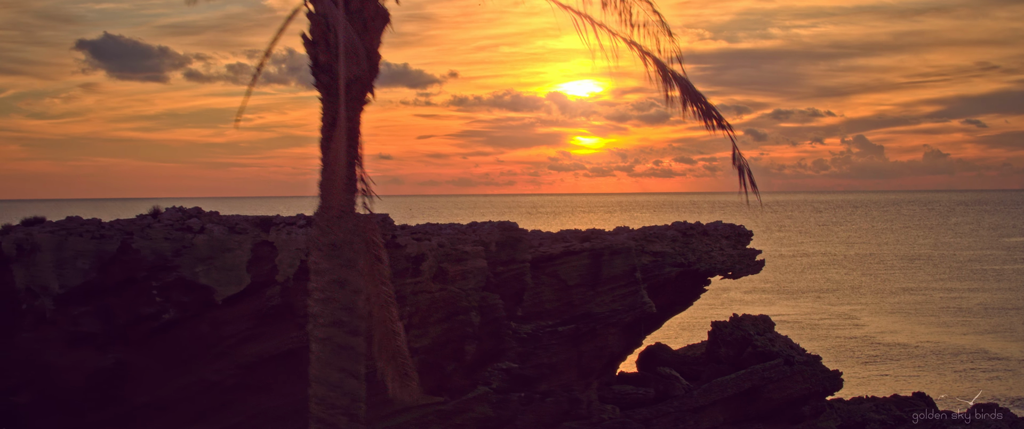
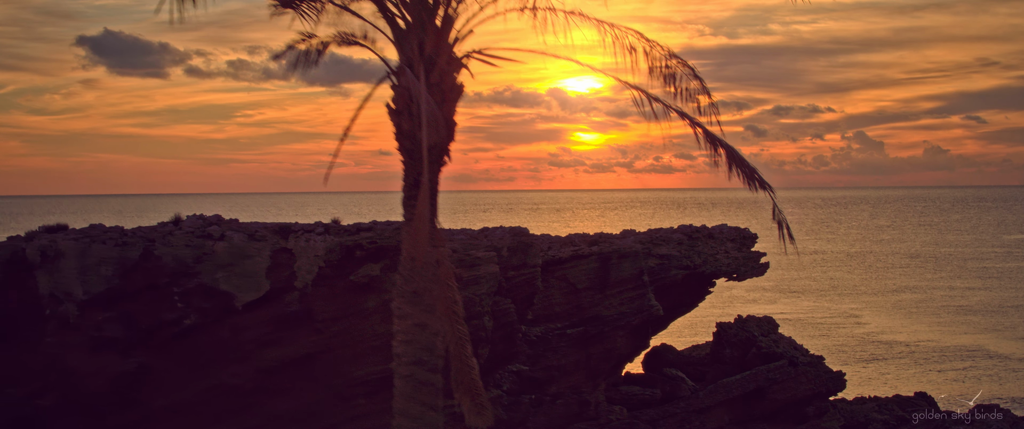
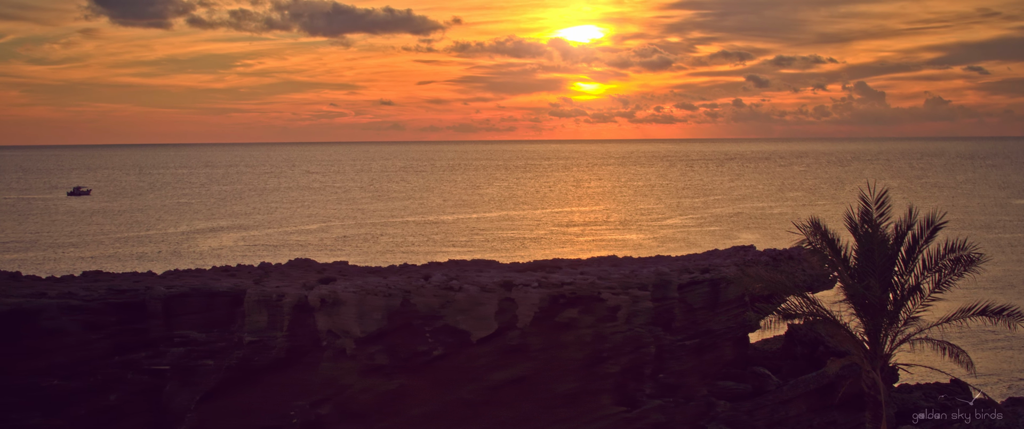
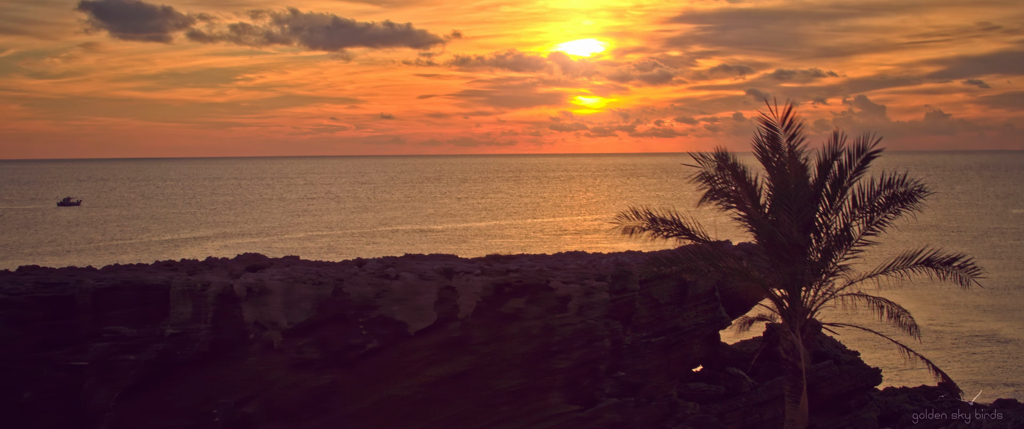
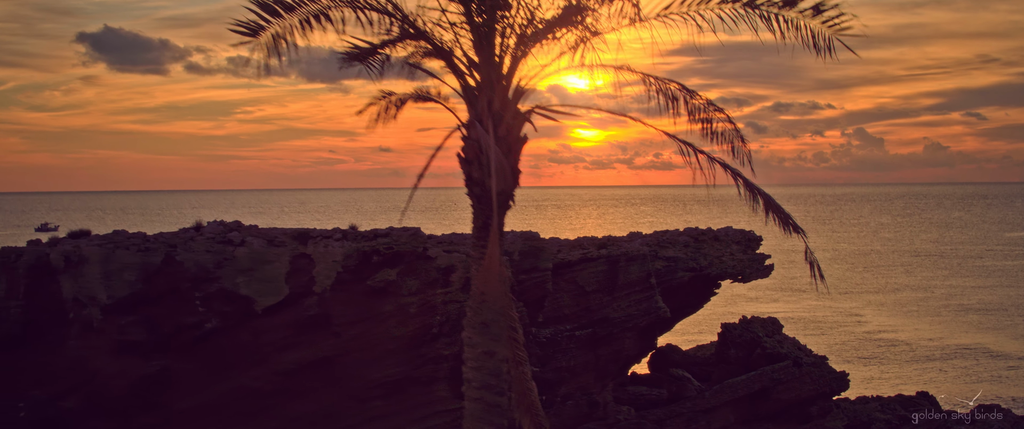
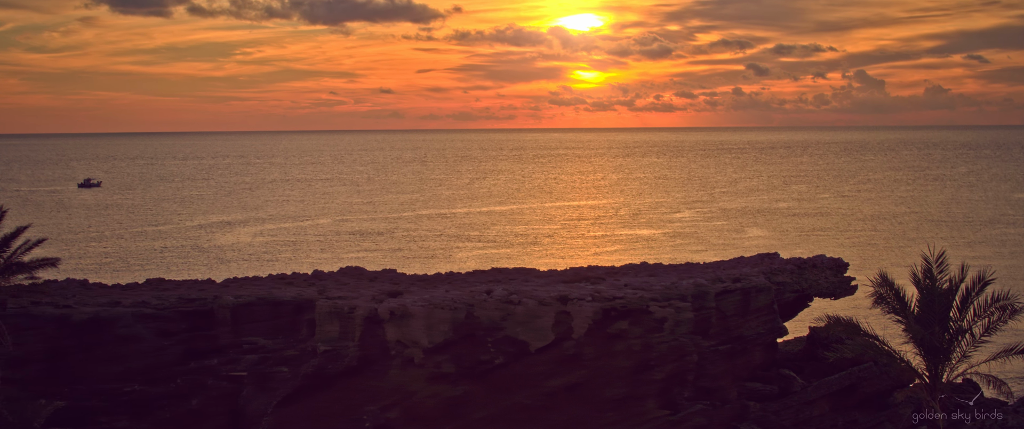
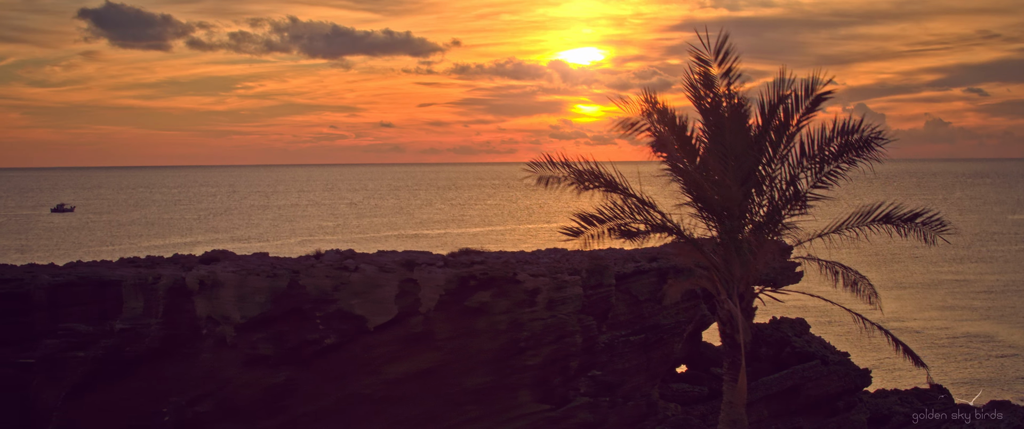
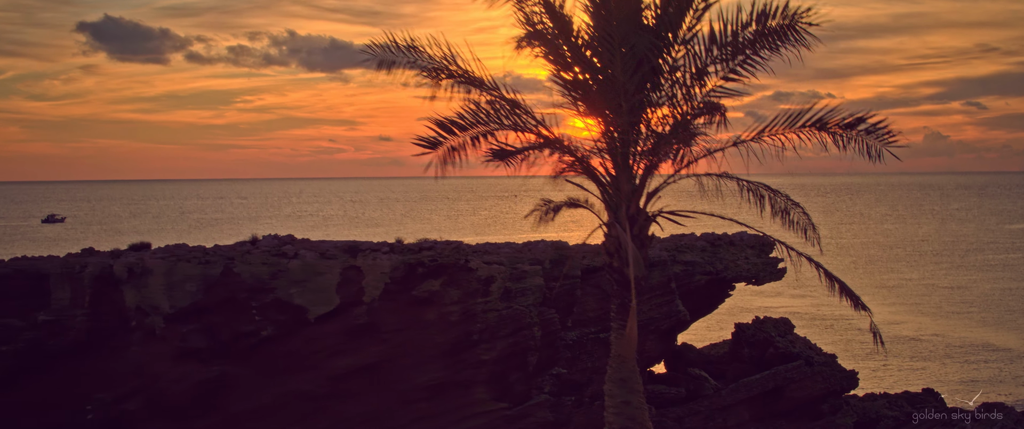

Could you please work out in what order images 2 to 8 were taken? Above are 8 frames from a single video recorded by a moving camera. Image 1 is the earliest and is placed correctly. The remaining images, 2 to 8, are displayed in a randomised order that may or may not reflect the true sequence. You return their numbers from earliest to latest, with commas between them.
2, 5, 8, 7, 4, 3, 6
